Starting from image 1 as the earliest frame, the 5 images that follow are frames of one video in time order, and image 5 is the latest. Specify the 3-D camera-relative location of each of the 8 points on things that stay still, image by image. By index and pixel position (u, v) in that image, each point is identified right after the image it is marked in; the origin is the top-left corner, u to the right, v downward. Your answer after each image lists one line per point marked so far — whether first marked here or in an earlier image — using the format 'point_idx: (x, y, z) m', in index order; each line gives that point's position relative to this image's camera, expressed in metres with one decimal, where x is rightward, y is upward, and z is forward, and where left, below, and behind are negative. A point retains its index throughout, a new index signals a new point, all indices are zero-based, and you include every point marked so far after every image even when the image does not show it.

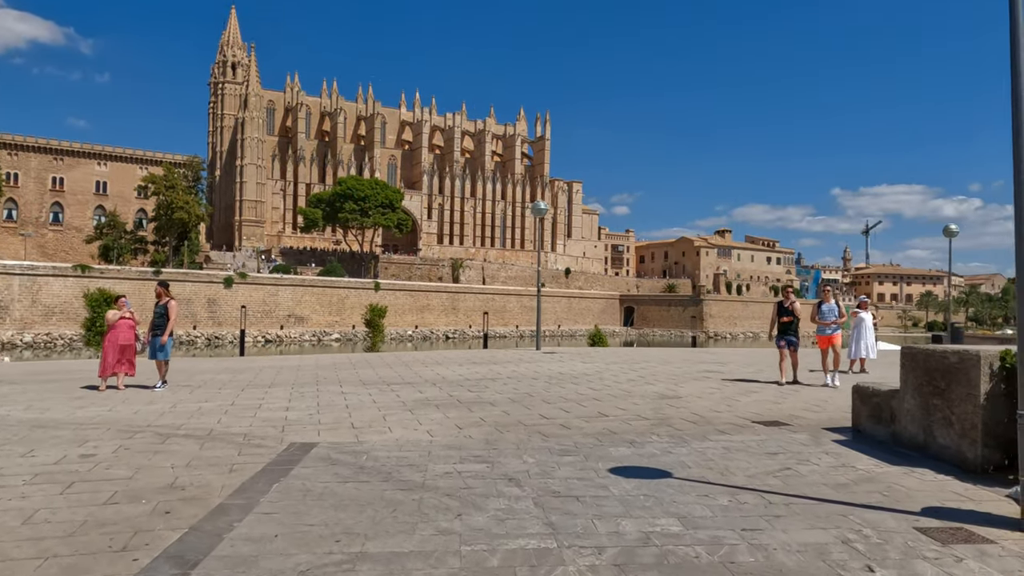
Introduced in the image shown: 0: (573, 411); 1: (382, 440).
0: (+0.6, -1.2, +7.3) m
1: (-1.0, -1.2, +5.9) m
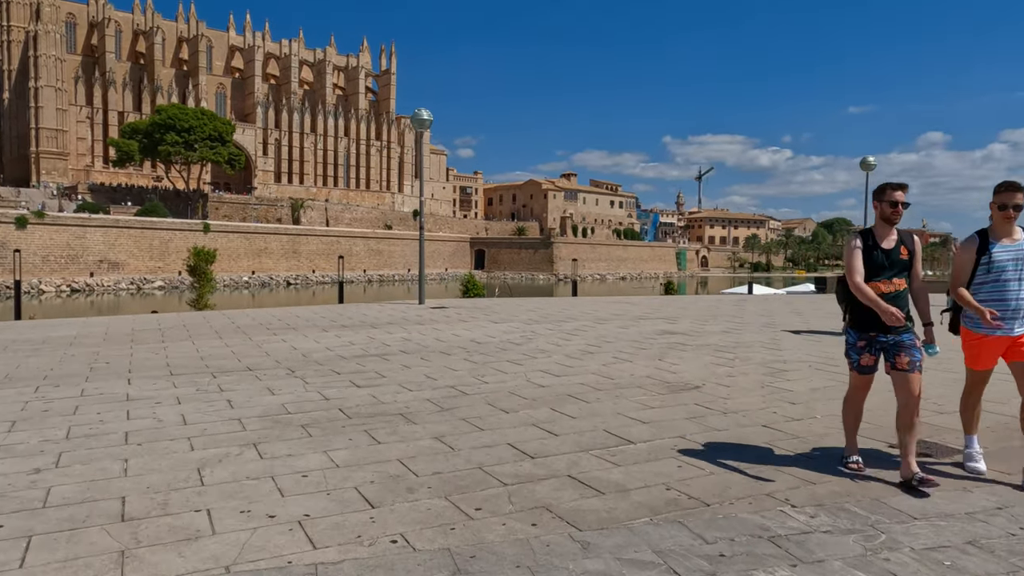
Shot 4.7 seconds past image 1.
0: (+0.3, -0.8, +4.1) m
1: (-1.0, -0.9, +2.4) m
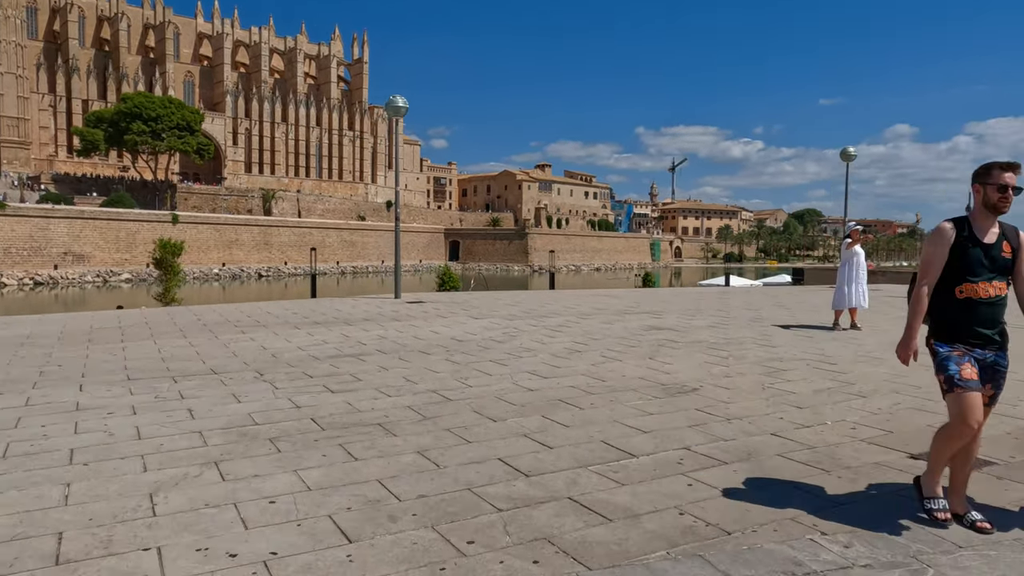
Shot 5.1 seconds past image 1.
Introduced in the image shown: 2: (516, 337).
0: (+0.2, -0.8, +3.7) m
1: (-1.0, -0.9, +2.0) m
2: (0.0, -0.5, +7.5) m
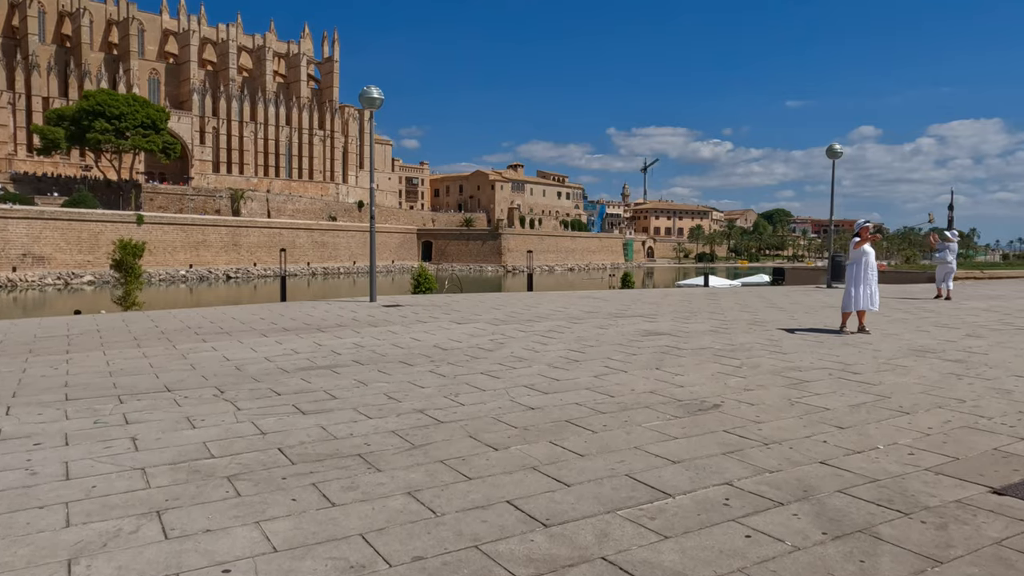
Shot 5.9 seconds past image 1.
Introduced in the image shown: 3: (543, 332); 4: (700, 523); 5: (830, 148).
0: (+0.3, -0.8, +3.1) m
1: (-0.9, -1.0, +1.3) m
2: (-0.1, -0.5, +6.9) m
3: (+0.3, -0.4, +7.8) m
4: (+0.7, -0.8, +2.7) m
5: (+6.8, +3.0, +16.2) m
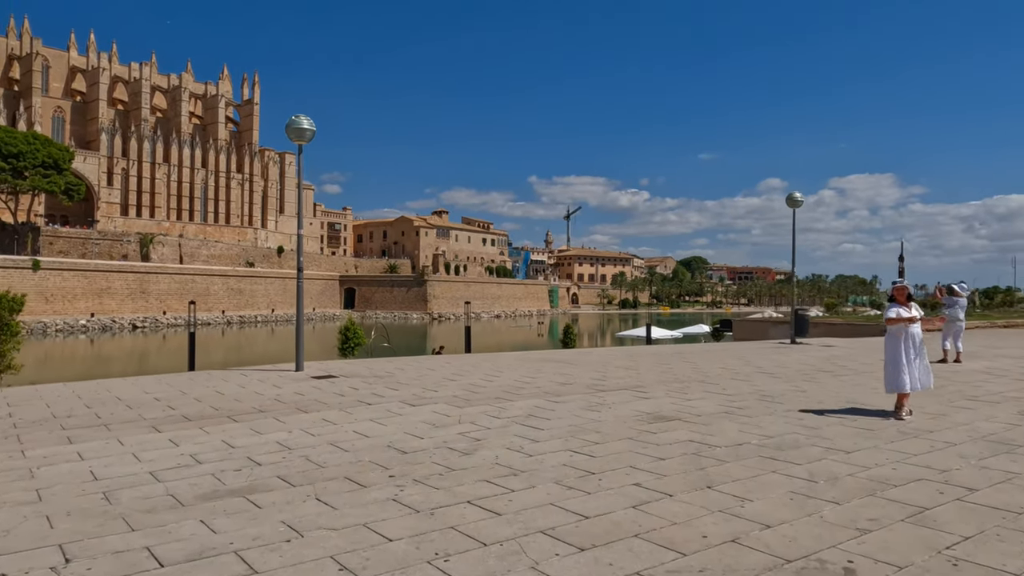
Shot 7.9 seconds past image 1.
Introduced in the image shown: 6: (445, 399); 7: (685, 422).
0: (+0.5, -1.1, +1.5) m
1: (-0.5, -1.2, -0.4) m
2: (-0.2, -1.1, +5.3) m
3: (+0.1, -1.1, +6.2) m
4: (+0.9, -1.1, +1.1) m
5: (+5.7, +1.9, +15.3) m
6: (-0.6, -1.0, +7.0) m
7: (+1.4, -1.1, +6.0) m
